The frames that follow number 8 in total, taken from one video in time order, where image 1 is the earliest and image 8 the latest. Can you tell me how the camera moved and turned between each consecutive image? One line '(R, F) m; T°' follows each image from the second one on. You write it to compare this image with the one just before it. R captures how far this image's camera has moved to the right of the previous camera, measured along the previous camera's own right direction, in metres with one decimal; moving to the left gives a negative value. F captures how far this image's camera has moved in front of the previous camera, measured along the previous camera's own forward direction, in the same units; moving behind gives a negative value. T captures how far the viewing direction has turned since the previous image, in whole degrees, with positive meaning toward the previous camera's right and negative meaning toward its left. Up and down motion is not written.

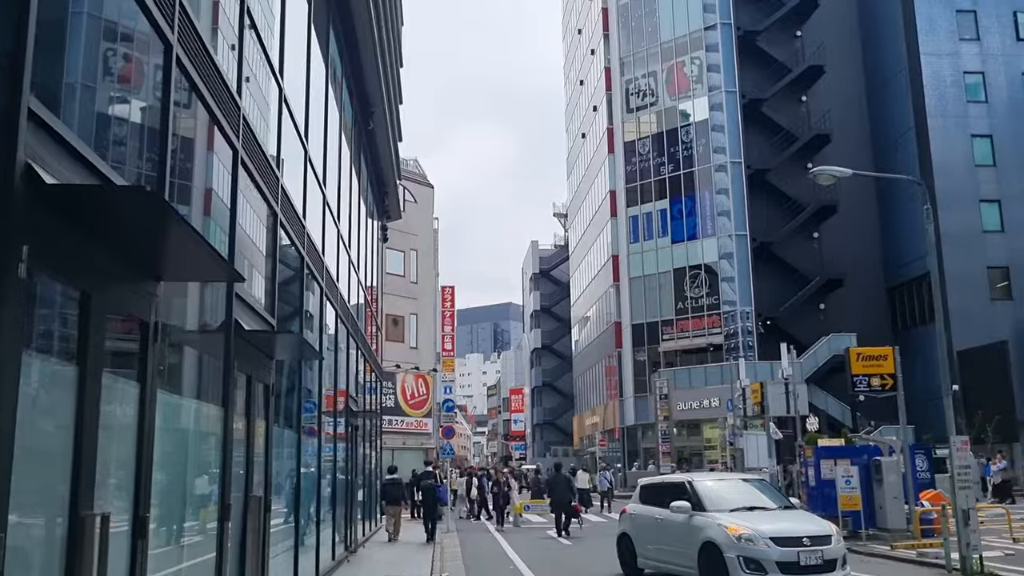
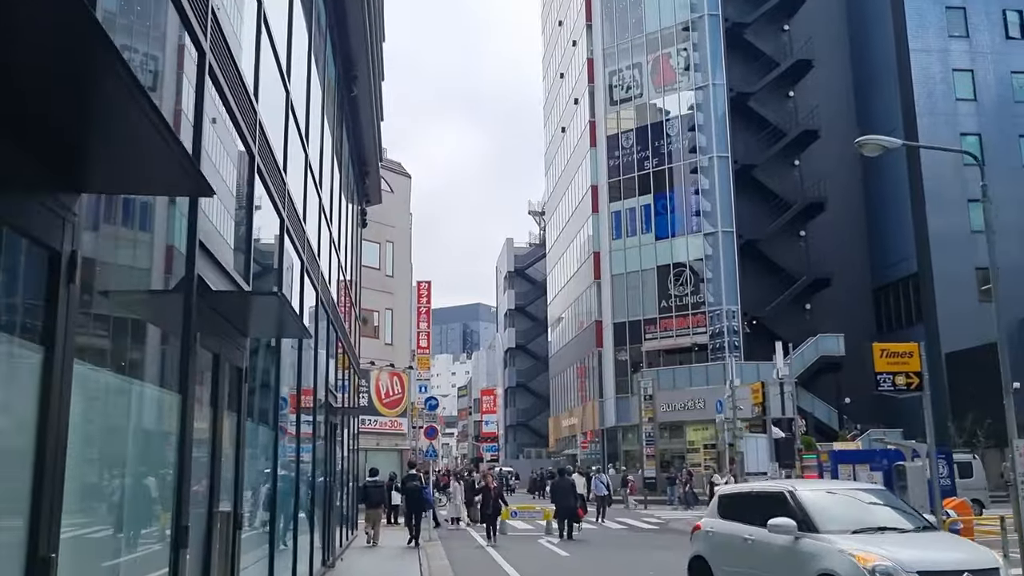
(-0.5, +1.7) m; +2°
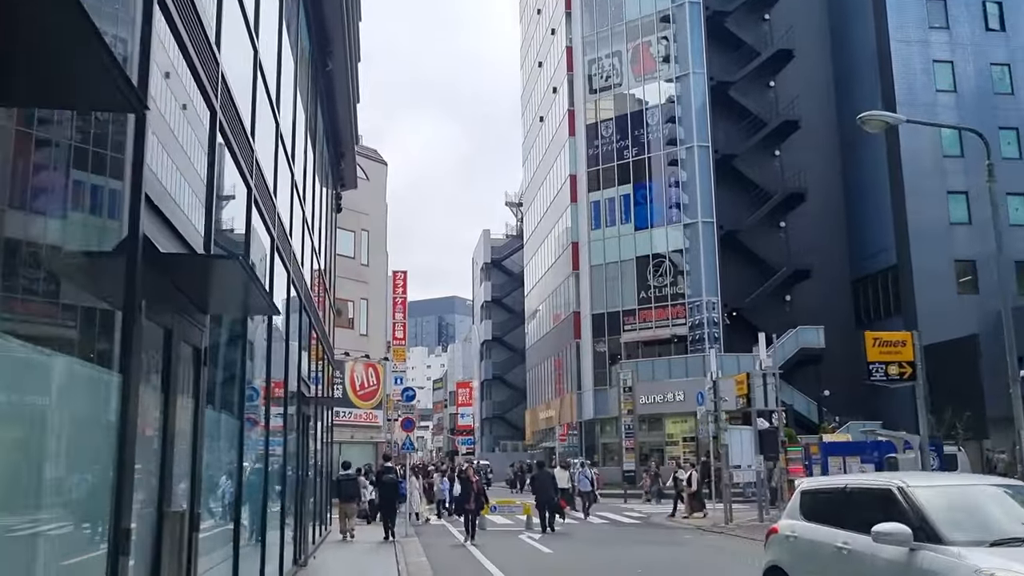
(-0.1, +0.7) m; +2°
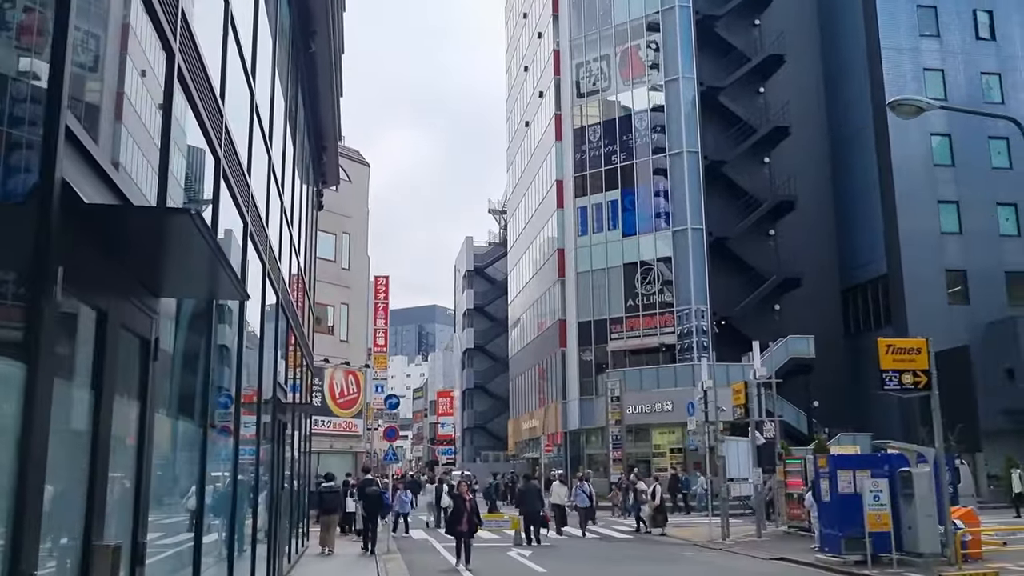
(-0.2, +1.1) m; +1°
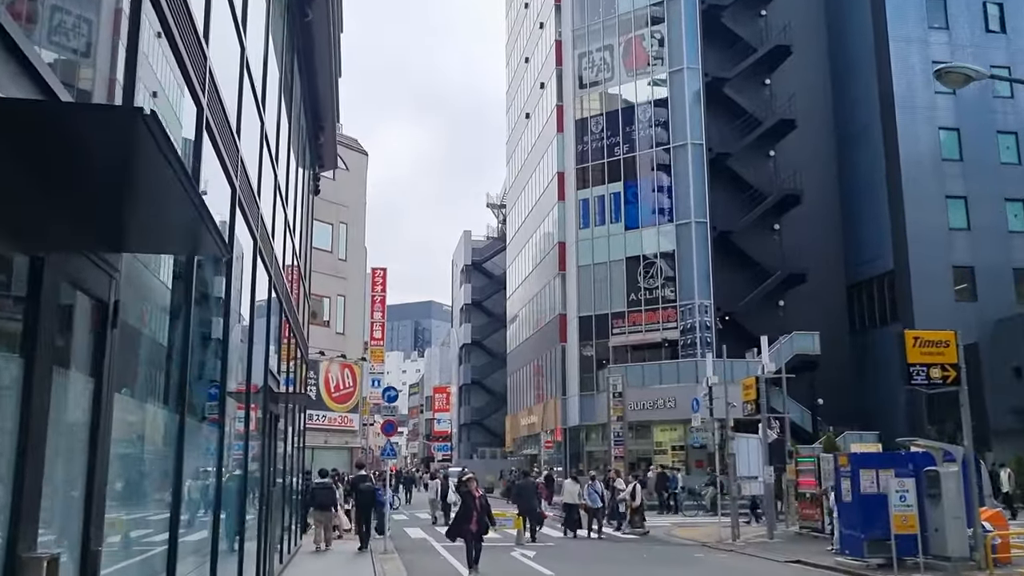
(-0.2, +0.9) m; 0°
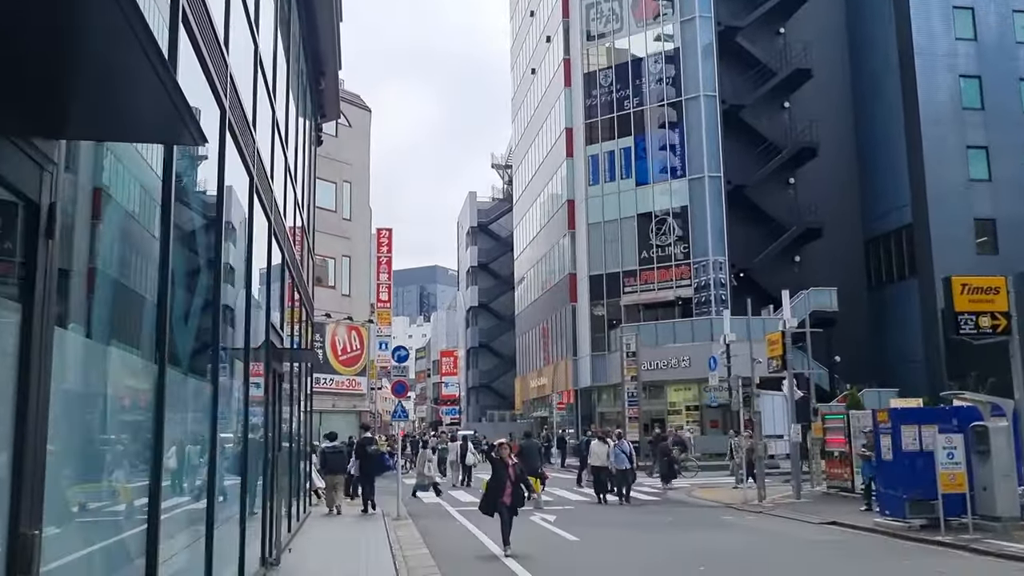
(-0.2, +1.0) m; 0°
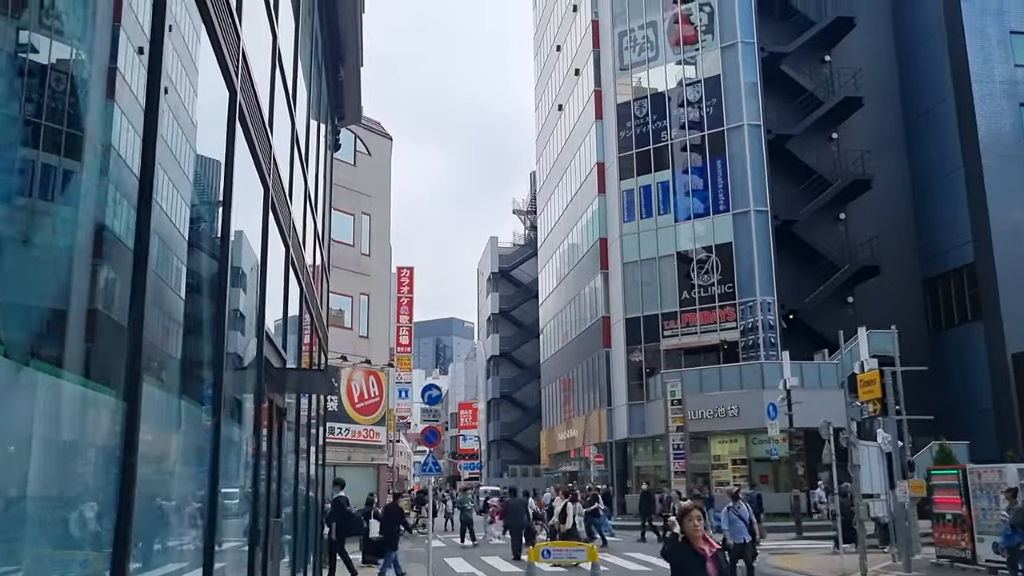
(-0.7, +3.2) m; -1°
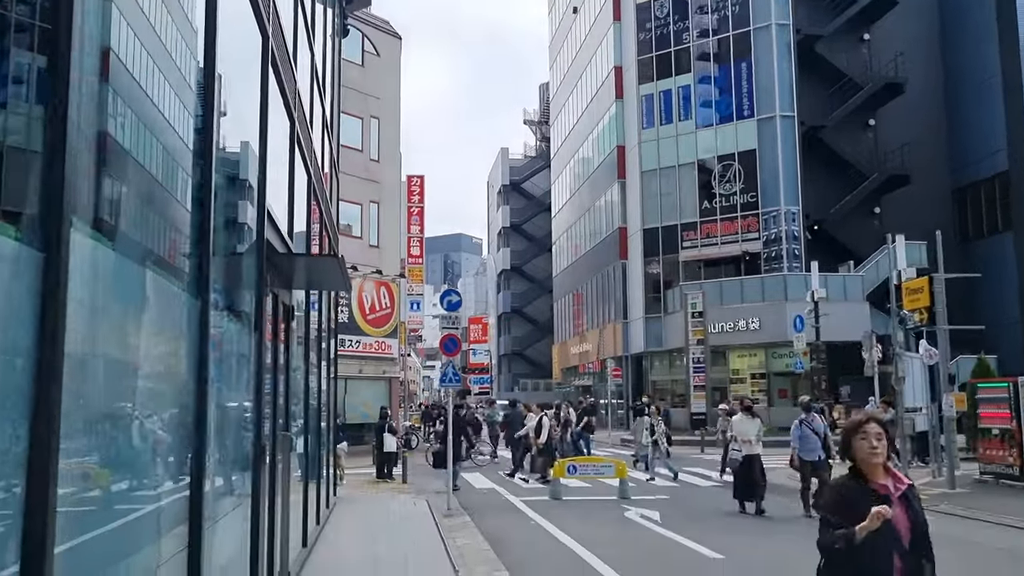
(-0.3, +1.2) m; 0°
